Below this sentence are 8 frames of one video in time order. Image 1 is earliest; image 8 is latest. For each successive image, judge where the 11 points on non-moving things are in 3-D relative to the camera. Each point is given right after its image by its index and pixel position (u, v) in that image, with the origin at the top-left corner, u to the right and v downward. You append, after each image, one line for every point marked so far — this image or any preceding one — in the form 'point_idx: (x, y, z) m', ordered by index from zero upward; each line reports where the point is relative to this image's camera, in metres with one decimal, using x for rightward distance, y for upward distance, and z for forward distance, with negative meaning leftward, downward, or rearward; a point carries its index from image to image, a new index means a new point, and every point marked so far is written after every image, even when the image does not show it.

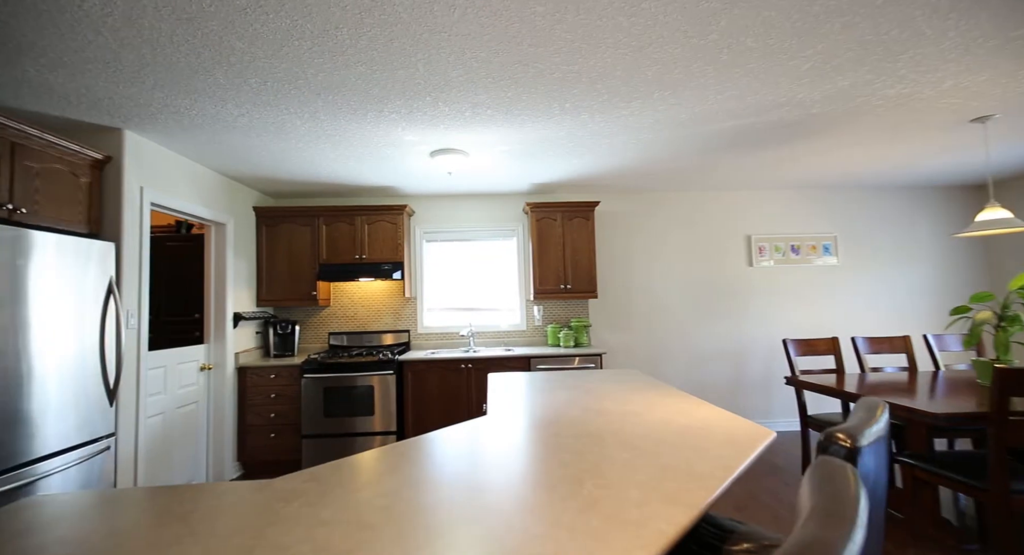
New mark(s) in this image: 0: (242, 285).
0: (-1.9, -0.1, +3.5) m
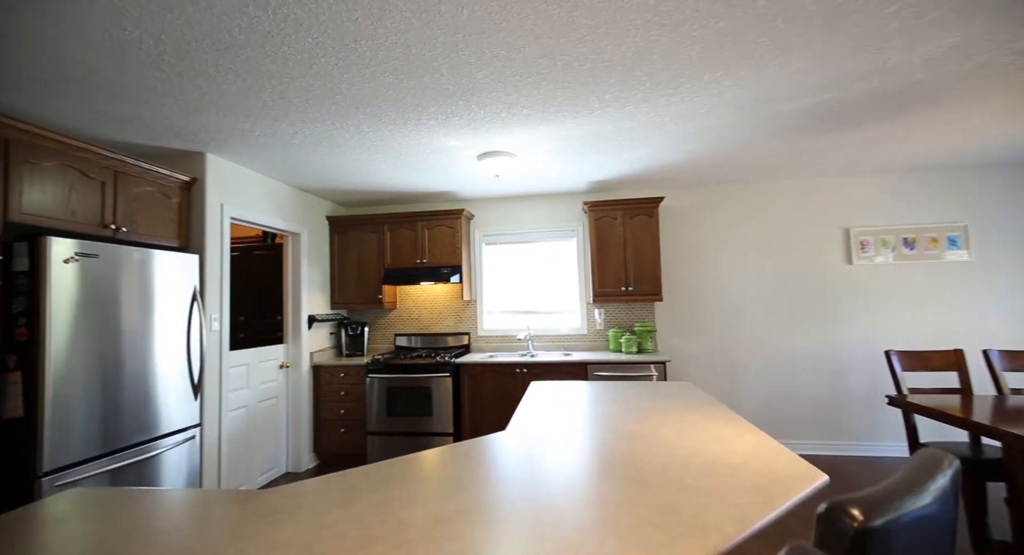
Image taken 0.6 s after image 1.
0: (-1.5, -0.1, +3.8) m
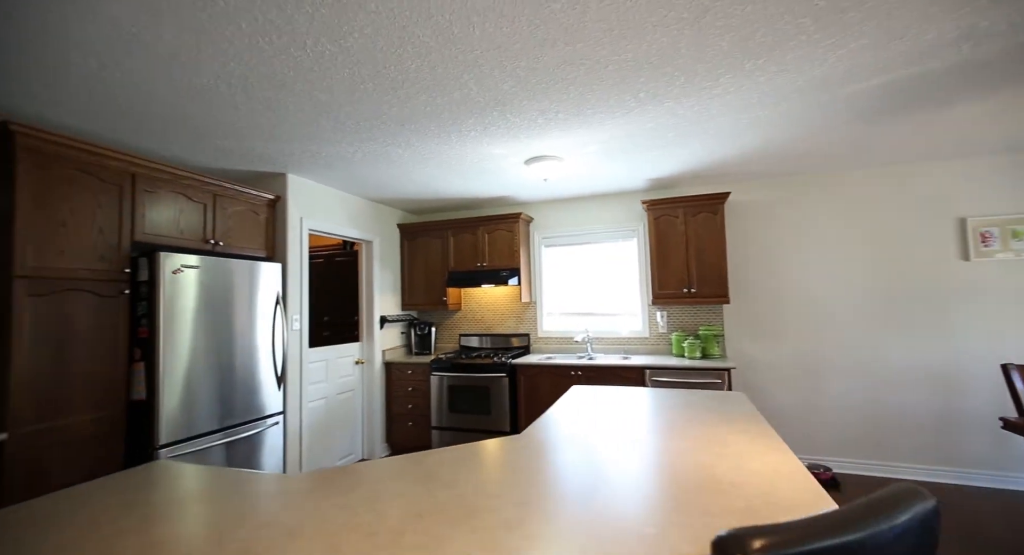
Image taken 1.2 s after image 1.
0: (-1.0, -0.1, +4.1) m
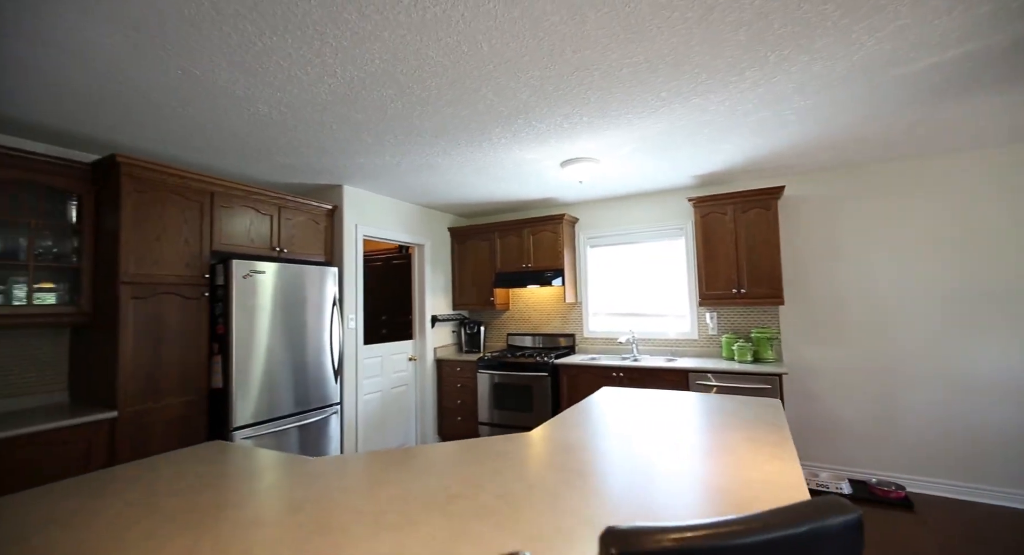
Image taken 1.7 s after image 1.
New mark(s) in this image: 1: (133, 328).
0: (-0.6, -0.1, +4.3) m
1: (-1.9, -0.3, +2.6) m
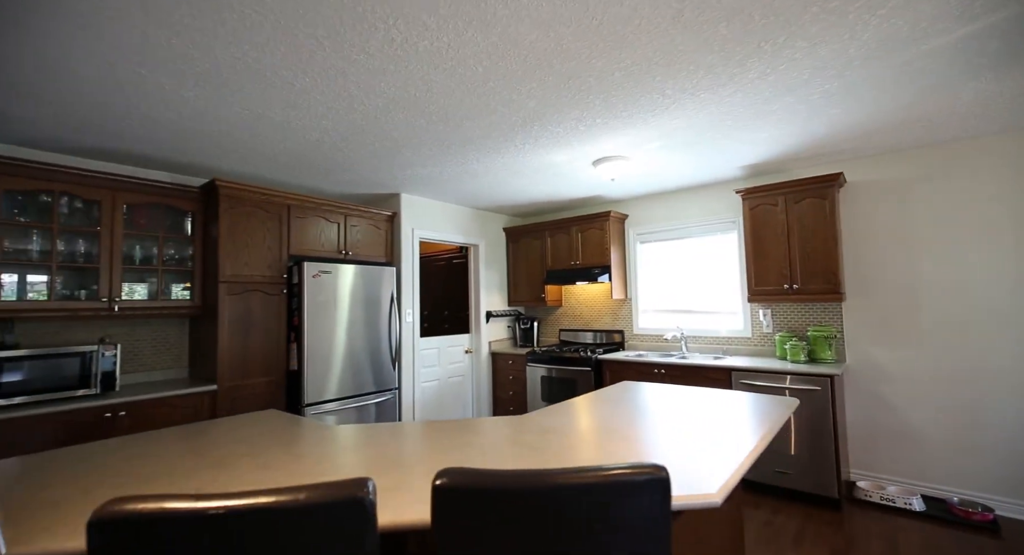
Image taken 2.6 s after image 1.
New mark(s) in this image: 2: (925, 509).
0: (-0.2, -0.1, +4.6) m
1: (-1.8, -0.3, +3.2) m
2: (+2.5, -1.4, +3.0) m
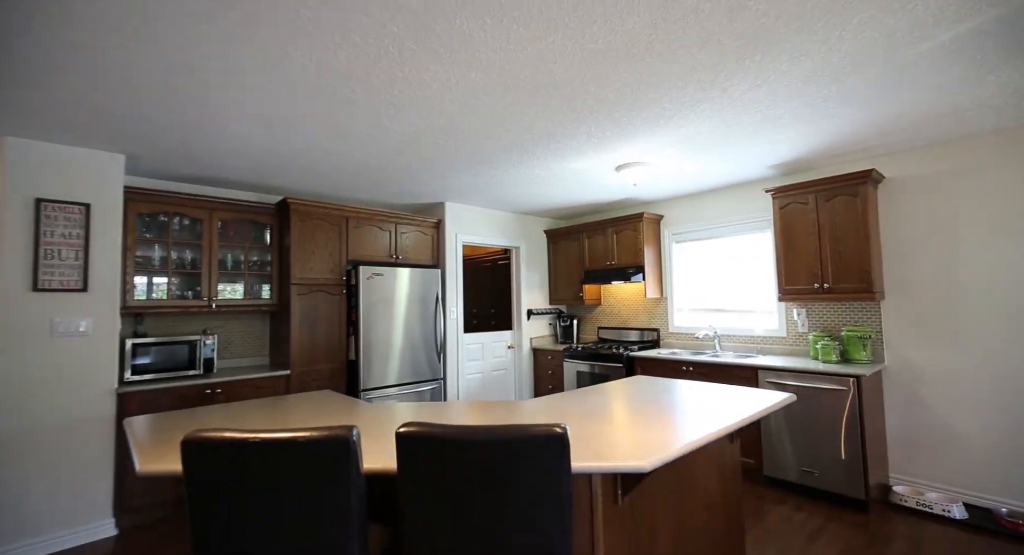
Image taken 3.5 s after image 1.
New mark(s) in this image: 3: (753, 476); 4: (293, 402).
0: (+0.3, -0.1, +4.9) m
1: (-1.6, -0.3, +3.7) m
2: (+2.6, -1.4, +2.9) m
3: (+1.7, -1.4, +3.6) m
4: (-1.2, -0.7, +2.7) m
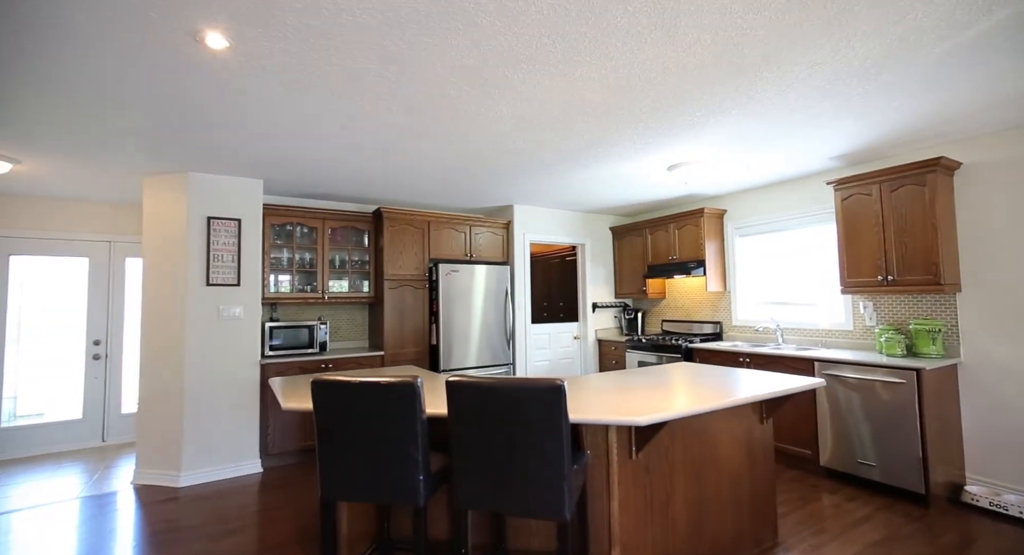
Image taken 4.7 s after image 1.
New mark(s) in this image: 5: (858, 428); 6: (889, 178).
0: (+1.0, -0.1, +5.2) m
1: (-1.1, -0.3, +4.4) m
2: (+2.9, -1.3, +2.7) m
3: (+2.2, -1.4, +3.6) m
4: (-0.9, -0.7, +3.3) m
5: (+2.3, -1.0, +3.3) m
6: (+2.5, +0.7, +3.3) m
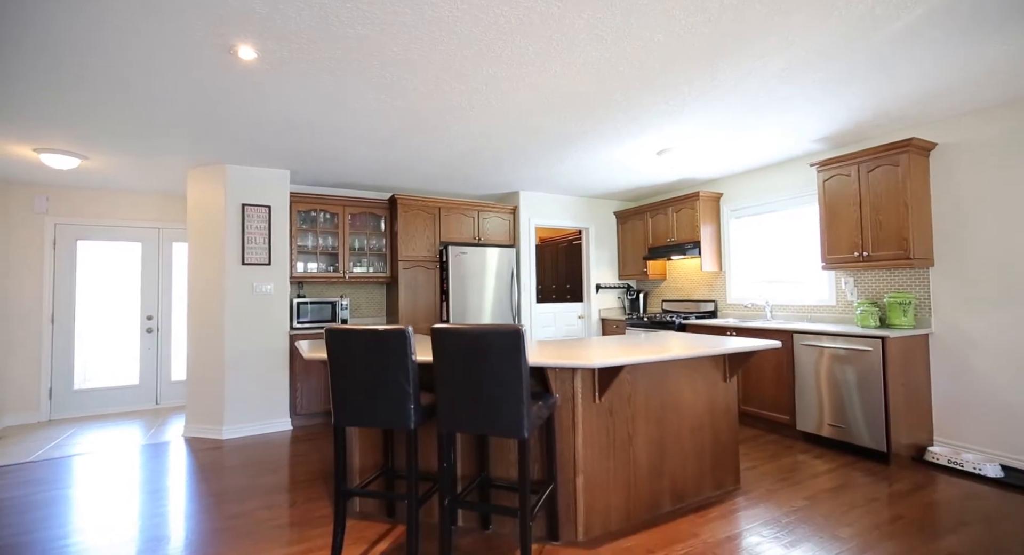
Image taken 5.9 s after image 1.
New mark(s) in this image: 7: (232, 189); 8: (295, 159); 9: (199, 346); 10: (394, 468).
0: (+1.1, +0.1, +5.5) m
1: (-1.0, -0.1, +4.8) m
2: (+2.9, -1.2, +2.9) m
3: (+2.2, -1.2, +3.8) m
4: (-0.9, -0.5, +3.7) m
5: (+2.3, -0.8, +3.5) m
6: (+2.5, +0.8, +3.5) m
7: (-2.3, +0.7, +4.1) m
8: (-1.7, +1.0, +4.0) m
9: (-2.6, -0.6, +4.1) m
10: (-0.6, -0.9, +2.4) m
